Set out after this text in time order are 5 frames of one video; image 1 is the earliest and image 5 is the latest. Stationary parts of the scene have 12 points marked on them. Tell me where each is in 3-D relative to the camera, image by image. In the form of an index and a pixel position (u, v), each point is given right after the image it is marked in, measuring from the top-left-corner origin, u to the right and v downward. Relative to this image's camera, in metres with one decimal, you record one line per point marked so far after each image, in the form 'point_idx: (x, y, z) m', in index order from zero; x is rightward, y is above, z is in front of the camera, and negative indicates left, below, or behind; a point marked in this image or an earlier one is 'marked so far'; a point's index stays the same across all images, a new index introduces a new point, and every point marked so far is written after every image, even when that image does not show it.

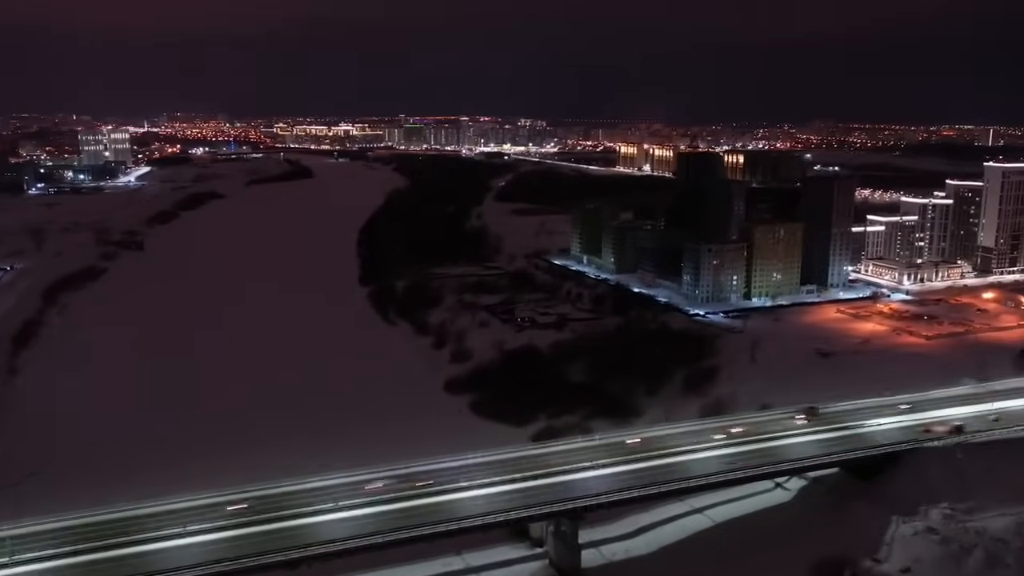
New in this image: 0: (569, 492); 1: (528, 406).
0: (+0.2, -0.9, +4.3) m
1: (+0.1, -0.8, +6.3) m
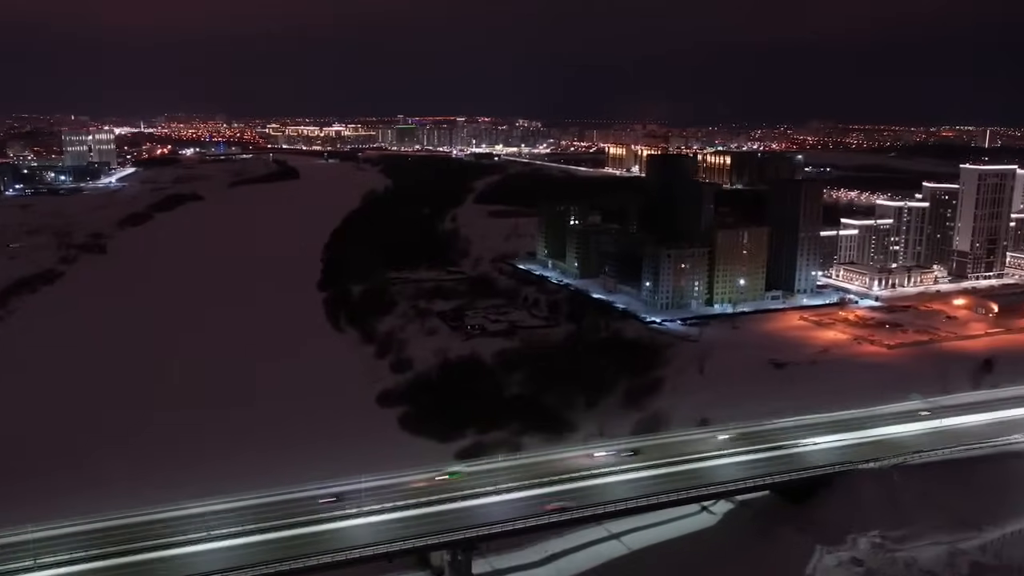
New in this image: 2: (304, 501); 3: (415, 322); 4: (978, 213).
0: (-0.2, -0.9, +4.0) m
1: (-0.3, -0.8, +6.0) m
2: (-0.9, -0.9, +4.2) m
3: (-0.8, -0.3, +8.5) m
4: (+4.7, +0.8, +10.0) m
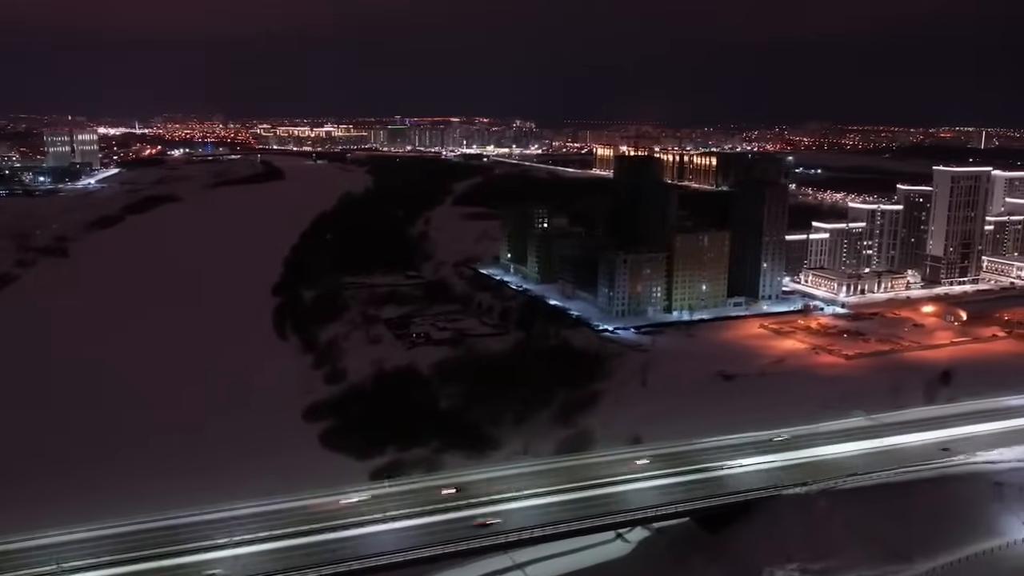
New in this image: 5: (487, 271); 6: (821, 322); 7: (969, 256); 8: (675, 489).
0: (-0.6, -1.0, +3.7) m
1: (-0.8, -0.9, +5.7) m
2: (-1.4, -0.9, +3.9) m
3: (-1.3, -0.3, +8.2) m
4: (+4.3, +0.7, +9.7) m
5: (-0.3, +0.2, +10.7) m
6: (+2.6, -0.3, +8.2) m
7: (+4.5, +0.3, +9.8) m
8: (+0.7, -0.9, +4.3) m
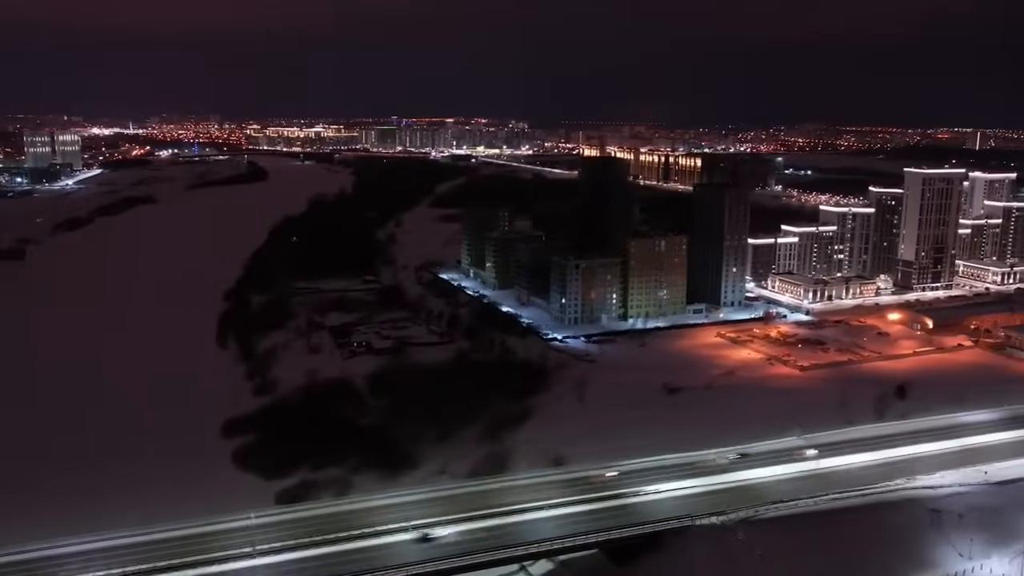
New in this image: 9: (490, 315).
0: (-1.1, -1.0, +3.3) m
1: (-1.2, -0.9, +5.4) m
2: (-1.8, -1.0, +3.6) m
3: (-1.7, -0.4, +7.8) m
4: (+3.9, +0.7, +9.4) m
5: (-0.7, +0.1, +10.4) m
6: (+2.2, -0.3, +7.9) m
7: (+4.1, +0.3, +9.5) m
8: (+0.3, -0.9, +4.0) m
9: (-0.2, -0.2, +8.4) m
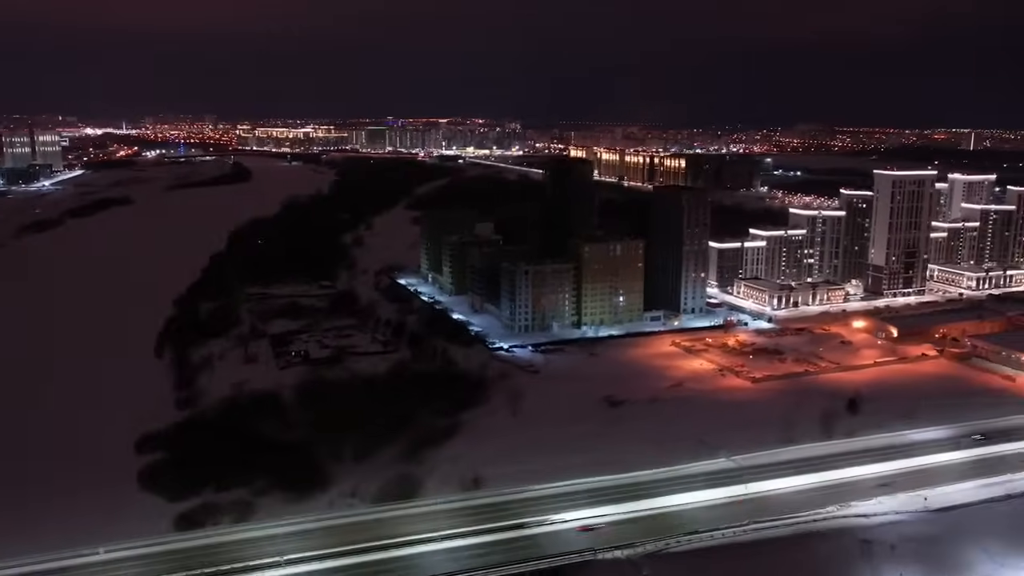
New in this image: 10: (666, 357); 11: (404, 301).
0: (-1.5, -1.1, +3.0) m
1: (-1.6, -1.0, +5.1) m
2: (-2.2, -1.0, +3.3) m
3: (-2.1, -0.4, +7.5) m
4: (+3.5, +0.6, +9.0) m
5: (-1.1, +0.1, +10.1) m
6: (+1.8, -0.4, +7.6) m
7: (+3.7, +0.2, +9.1) m
8: (-0.1, -1.0, +3.7) m
9: (-0.6, -0.3, +8.0) m
10: (+1.1, -0.5, +7.1) m
11: (-1.0, -0.1, +8.9) m
